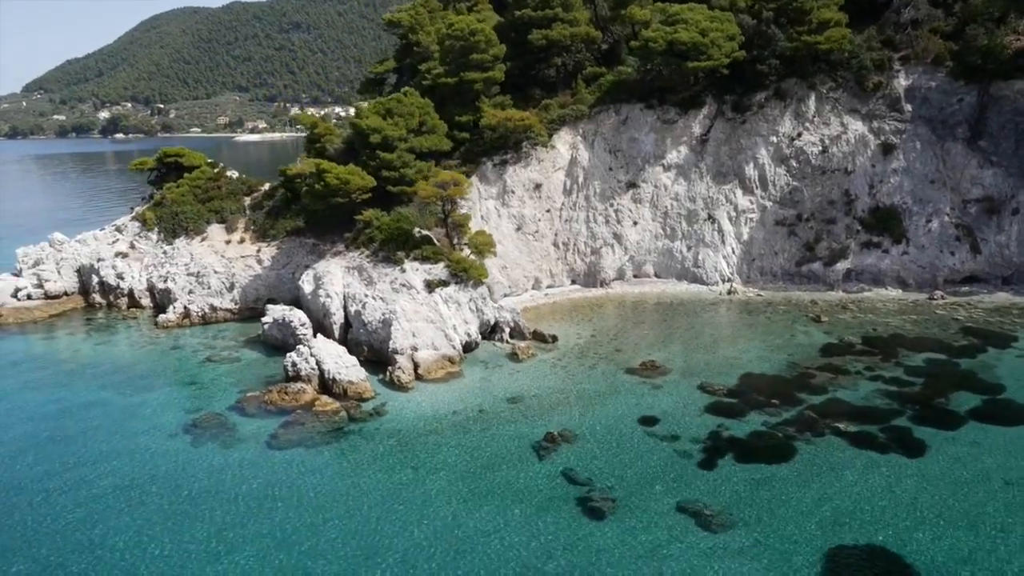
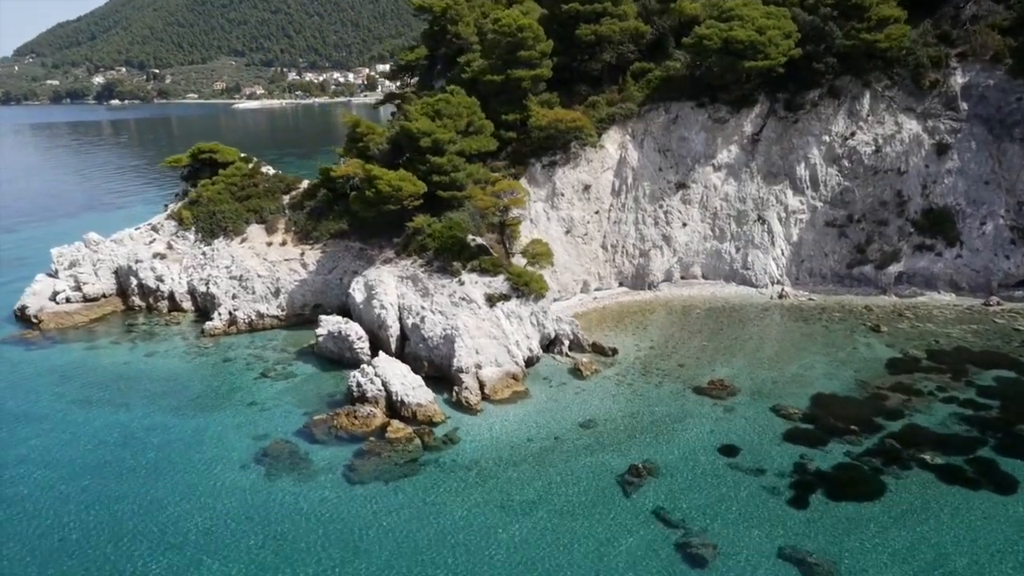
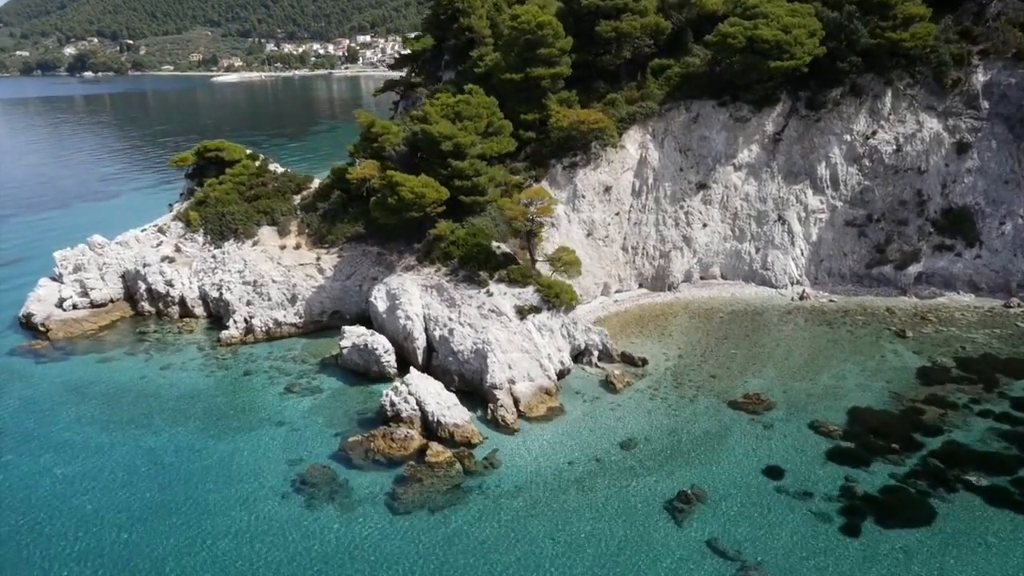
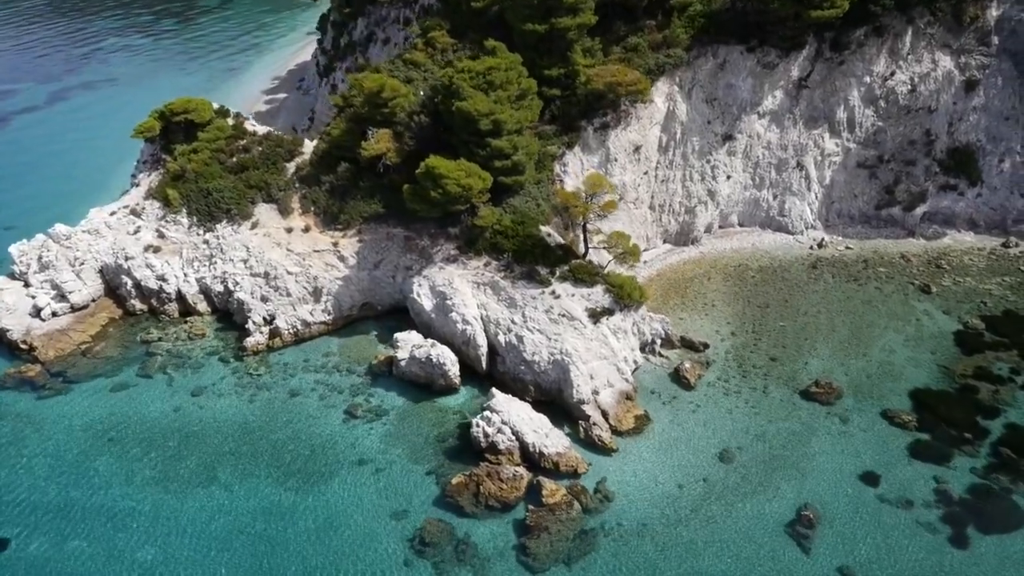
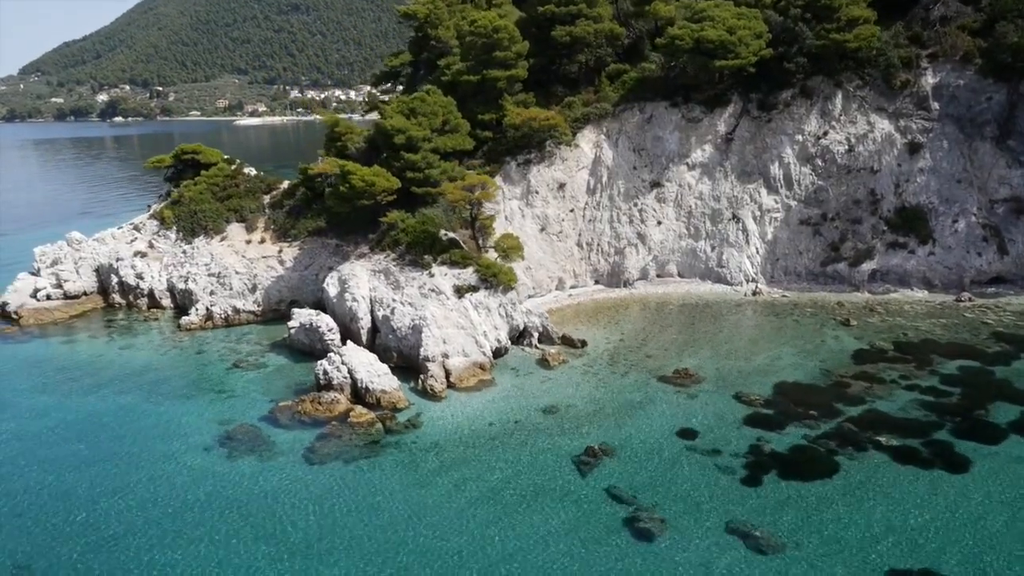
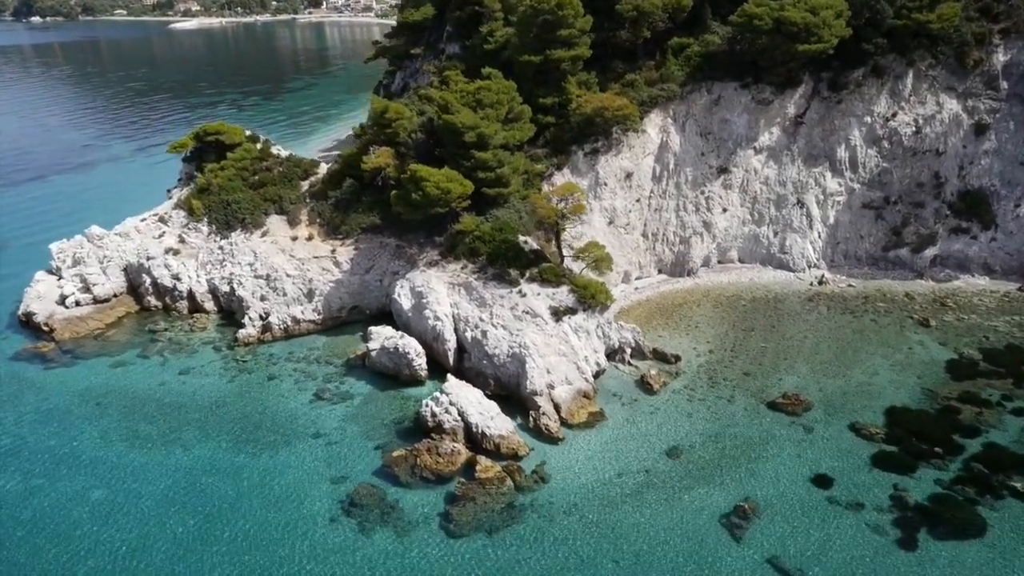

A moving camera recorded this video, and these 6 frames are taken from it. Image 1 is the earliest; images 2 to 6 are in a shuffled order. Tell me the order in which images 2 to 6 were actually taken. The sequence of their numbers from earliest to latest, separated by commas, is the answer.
5, 2, 3, 6, 4
